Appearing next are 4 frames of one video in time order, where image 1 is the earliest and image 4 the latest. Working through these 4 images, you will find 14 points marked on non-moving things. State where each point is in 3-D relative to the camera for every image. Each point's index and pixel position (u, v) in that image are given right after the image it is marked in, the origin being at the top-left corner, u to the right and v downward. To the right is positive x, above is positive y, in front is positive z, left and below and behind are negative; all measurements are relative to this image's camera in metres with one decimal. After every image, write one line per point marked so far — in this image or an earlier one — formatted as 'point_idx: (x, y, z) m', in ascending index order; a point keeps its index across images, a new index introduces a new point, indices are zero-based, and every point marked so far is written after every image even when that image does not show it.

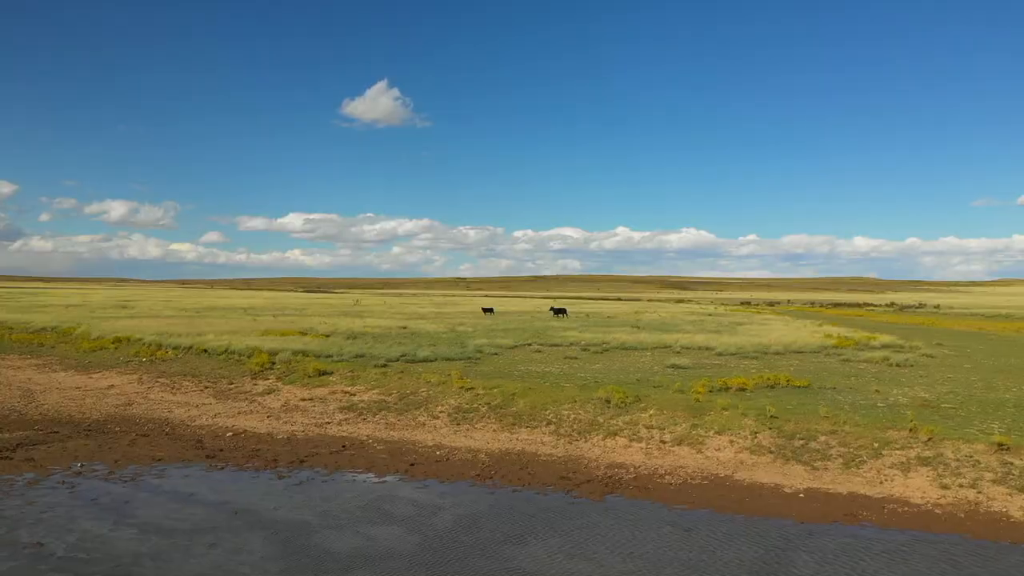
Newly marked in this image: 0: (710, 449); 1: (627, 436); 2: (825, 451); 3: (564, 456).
0: (+4.4, -3.5, +13.8) m
1: (+2.8, -3.5, +15.0) m
2: (+6.5, -3.4, +13.0) m
3: (+1.2, -3.8, +14.0) m
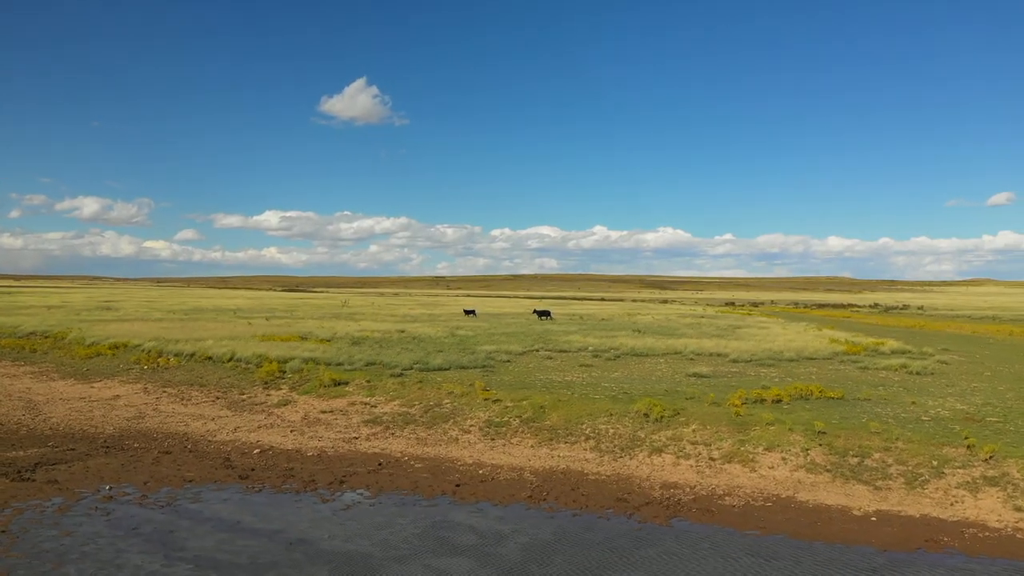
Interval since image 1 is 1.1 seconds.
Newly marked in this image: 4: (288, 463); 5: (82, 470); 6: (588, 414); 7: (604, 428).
0: (+5.4, -3.8, +13.4) m
1: (+3.8, -3.8, +14.6) m
2: (+7.6, -3.7, +12.8) m
3: (+2.2, -4.1, +13.6) m
4: (-5.4, -4.3, +15.3) m
5: (-10.1, -4.3, +14.7) m
6: (+2.2, -3.6, +17.8) m
7: (+2.5, -3.7, +16.6) m
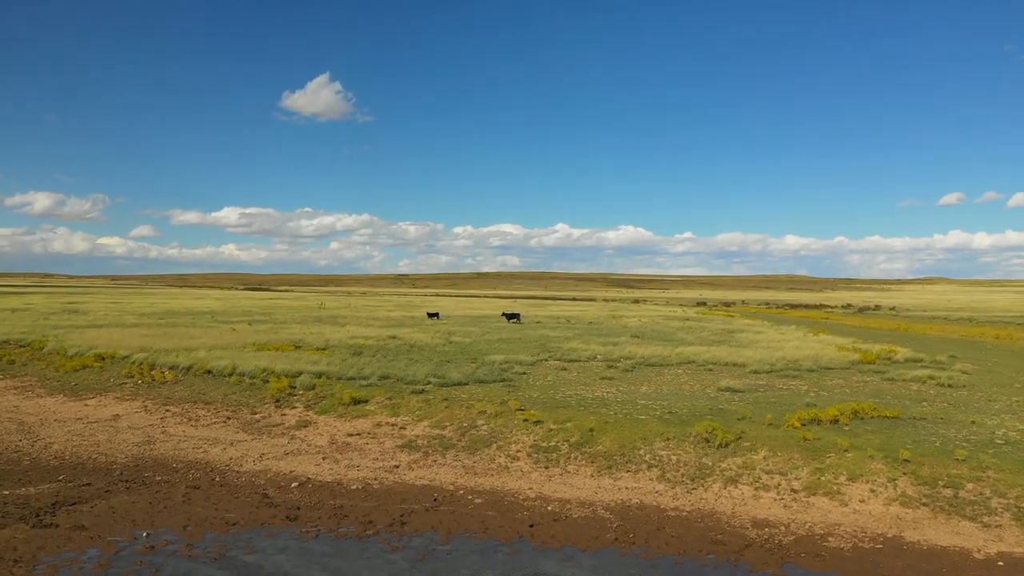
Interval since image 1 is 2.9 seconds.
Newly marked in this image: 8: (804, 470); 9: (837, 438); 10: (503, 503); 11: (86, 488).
0: (+6.9, -4.3, +12.7) m
1: (+5.2, -4.3, +13.8) m
2: (+9.1, -4.1, +12.1) m
3: (+3.8, -4.5, +12.7) m
4: (-4.0, -4.8, +14.1) m
5: (-8.6, -4.8, +13.4) m
6: (+3.5, -4.1, +16.9) m
7: (+3.9, -4.2, +15.7) m
8: (+6.5, -4.1, +14.0) m
9: (+8.1, -3.7, +15.5) m
10: (-0.2, -4.7, +13.6) m
11: (-10.3, -4.9, +15.2) m
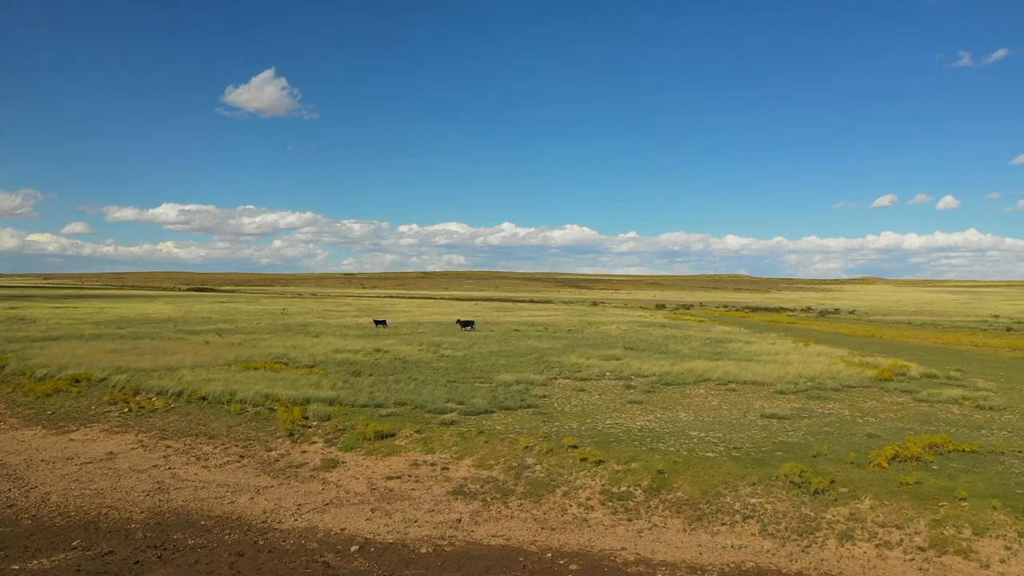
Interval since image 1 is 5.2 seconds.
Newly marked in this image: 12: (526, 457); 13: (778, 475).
0: (+8.9, -5.1, +11.6) m
1: (+7.2, -5.1, +12.7) m
2: (+11.2, -4.9, +11.2) m
3: (+5.8, -5.3, +11.5) m
4: (-2.0, -5.6, +12.4) m
5: (-6.6, -5.6, +11.4) m
6: (+5.3, -4.9, +15.7) m
7: (+5.7, -5.0, +14.5) m
8: (+8.5, -4.9, +13.0) m
9: (+9.9, -4.5, +14.6) m
10: (+1.8, -5.5, +12.2) m
11: (-8.4, -5.7, +13.1) m
12: (+0.4, -5.1, +19.0) m
13: (+6.6, -4.7, +15.7) m
